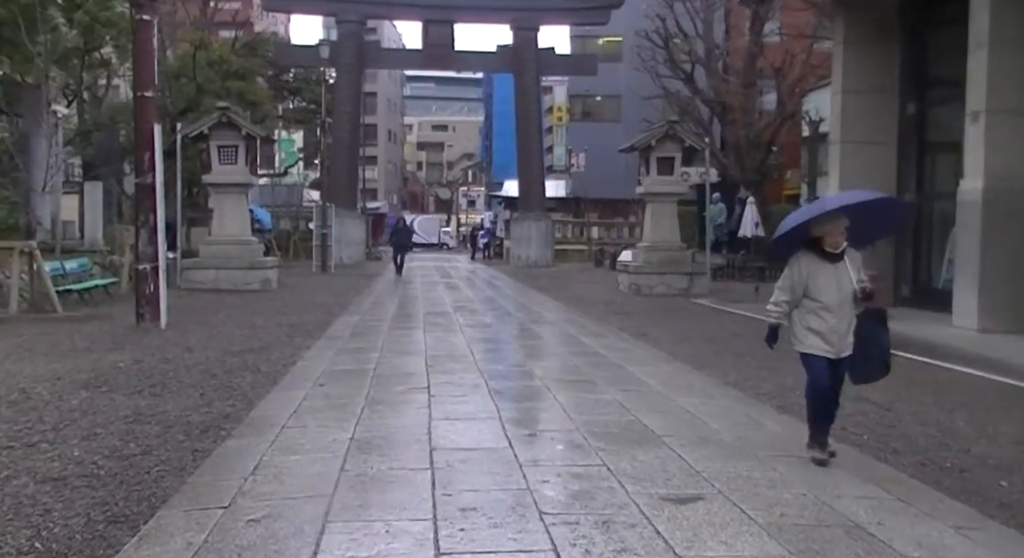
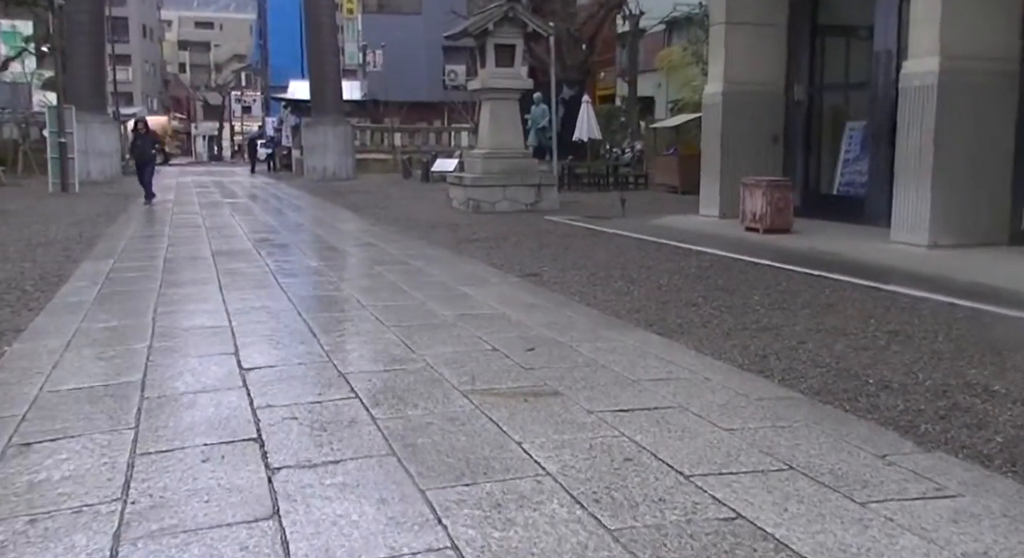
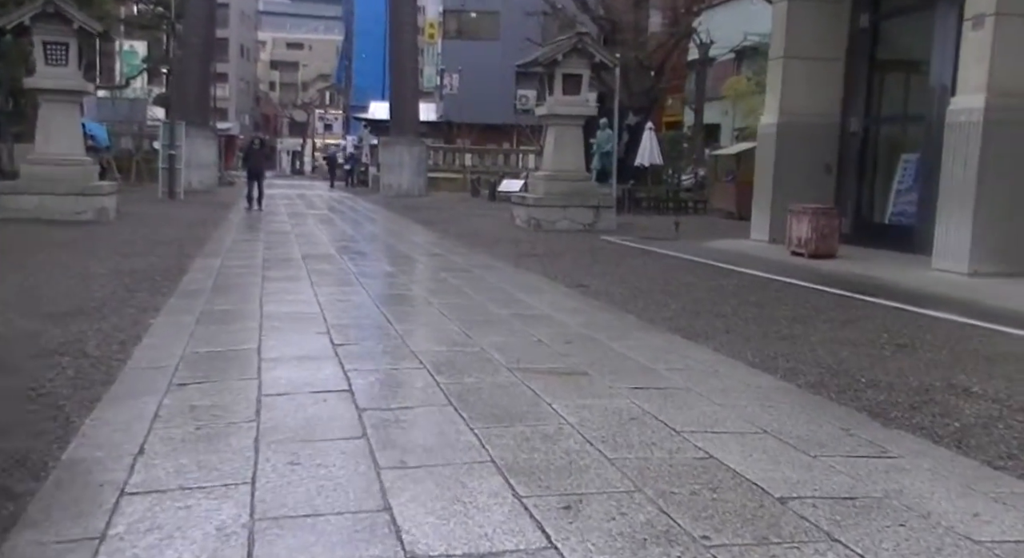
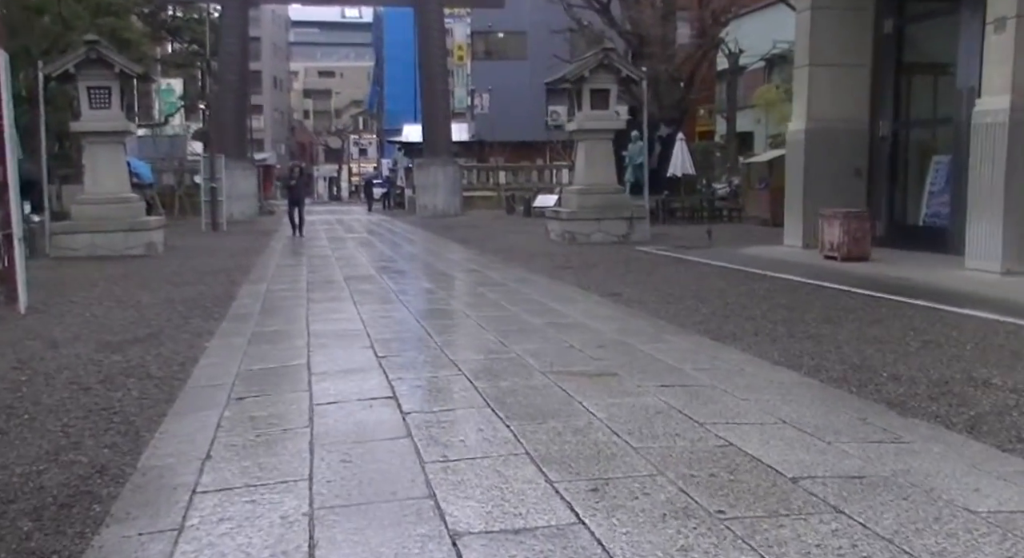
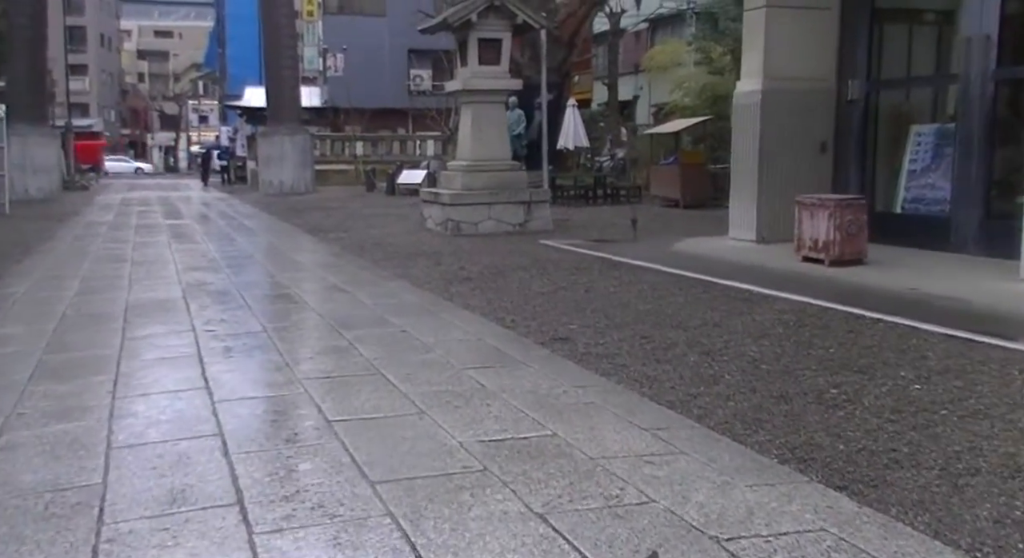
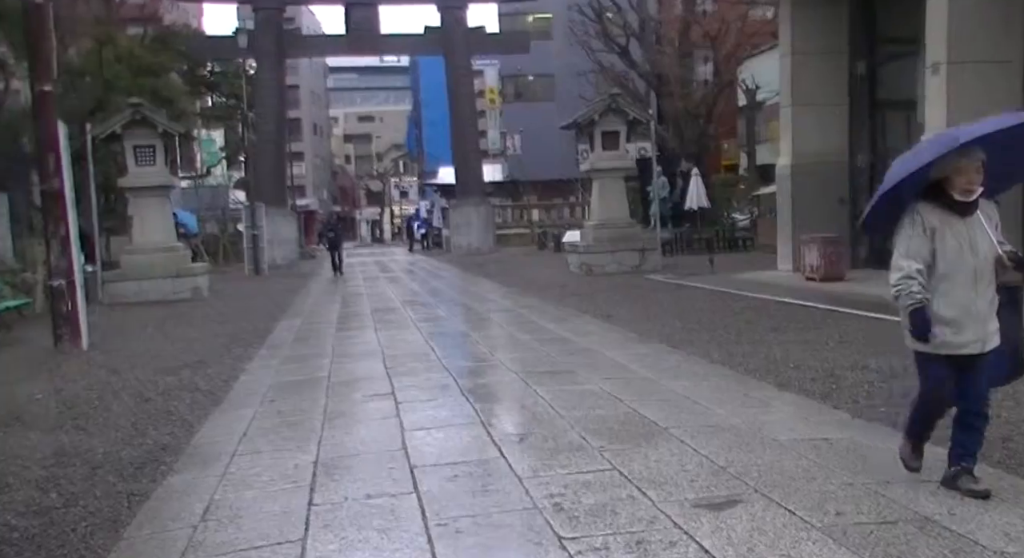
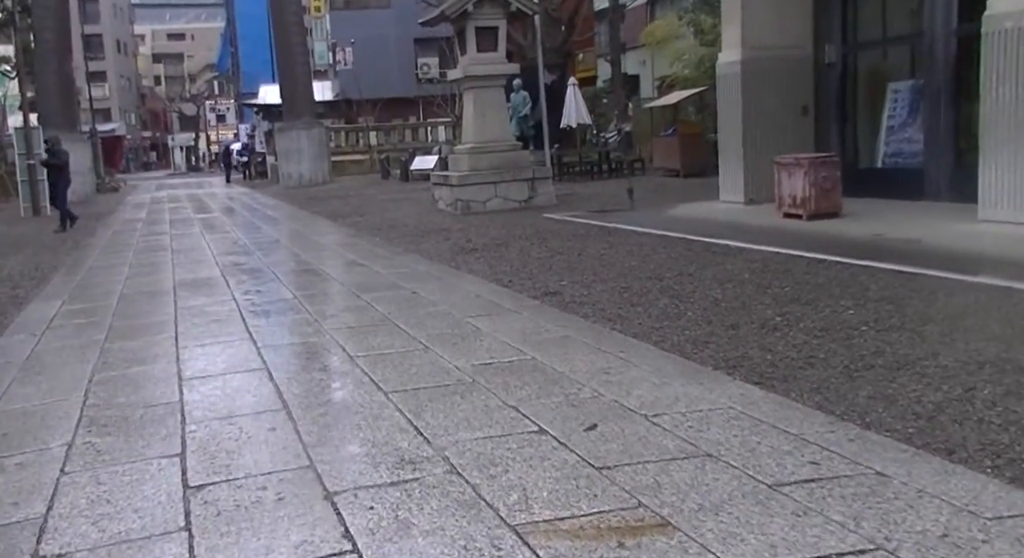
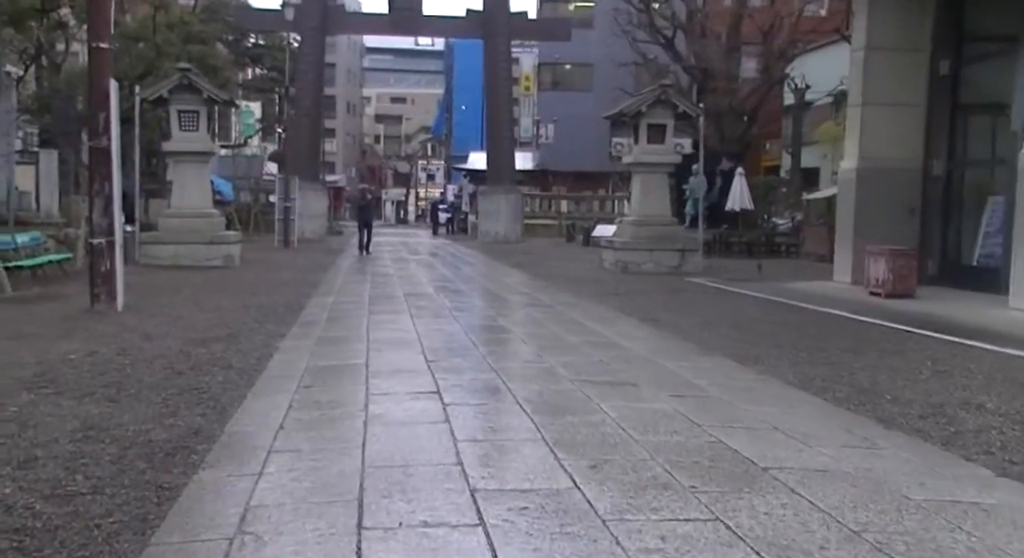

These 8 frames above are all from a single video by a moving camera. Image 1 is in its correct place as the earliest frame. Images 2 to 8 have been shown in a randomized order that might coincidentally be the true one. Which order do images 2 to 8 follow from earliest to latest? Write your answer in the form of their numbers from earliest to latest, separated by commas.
6, 8, 4, 3, 2, 7, 5
